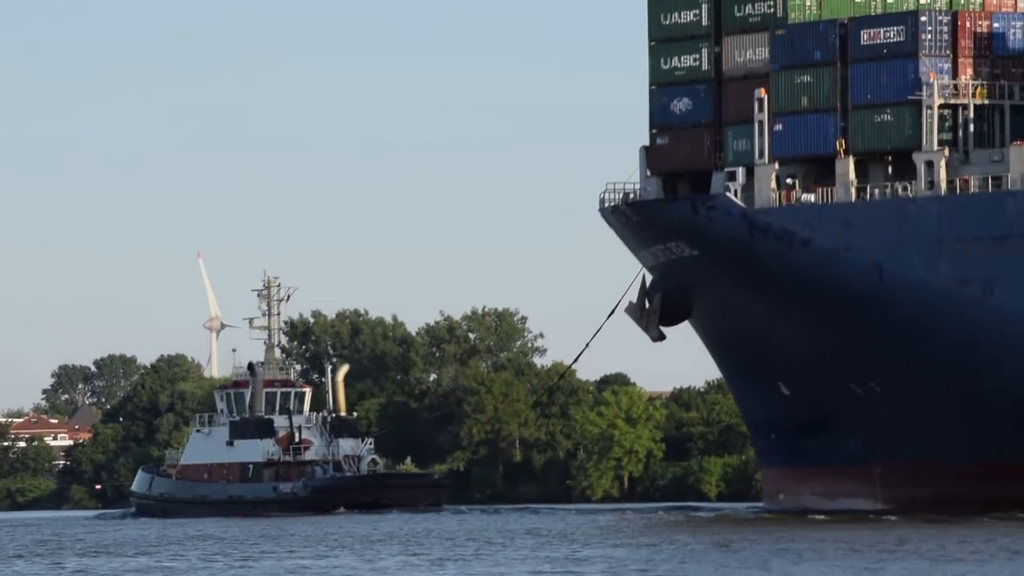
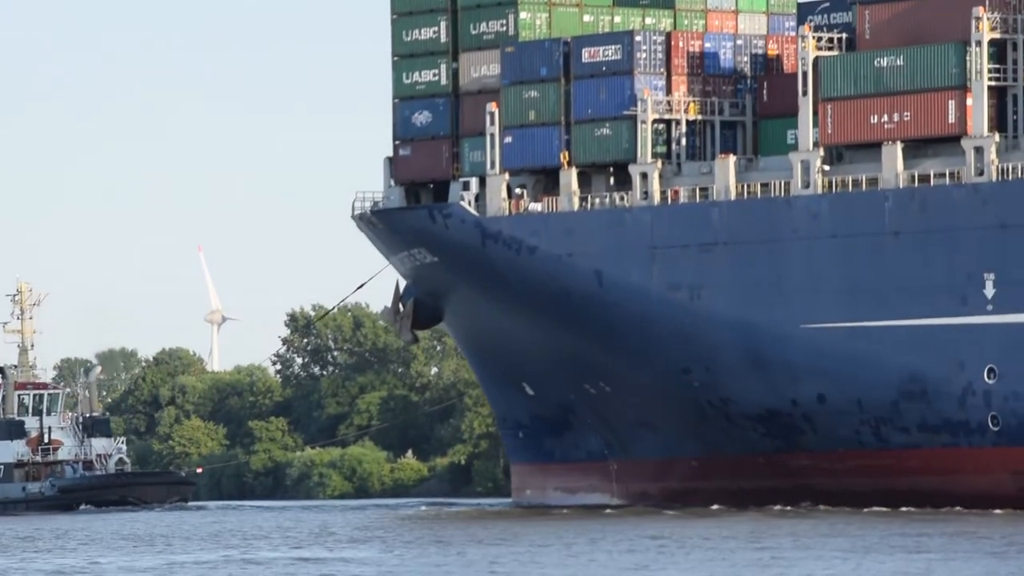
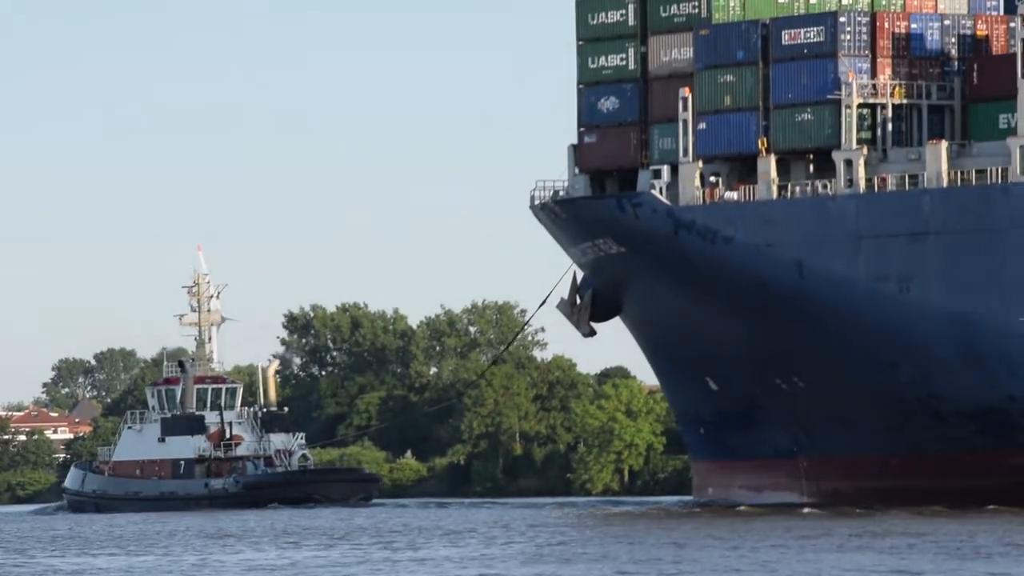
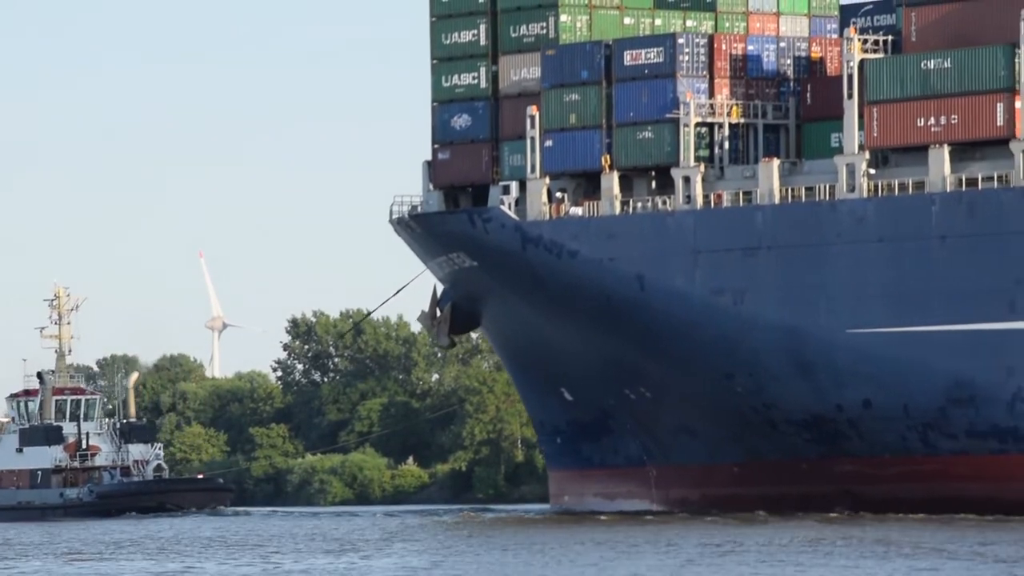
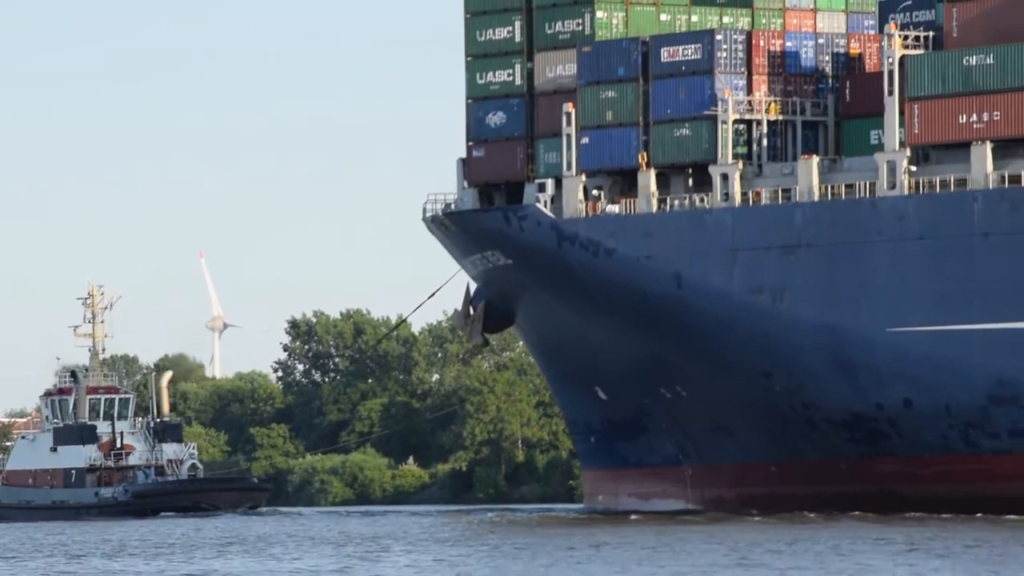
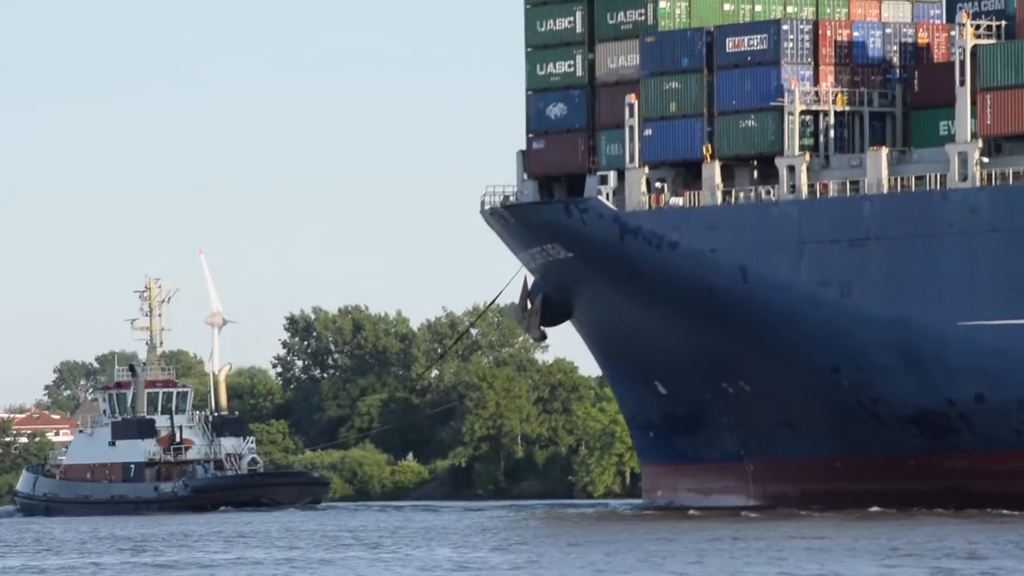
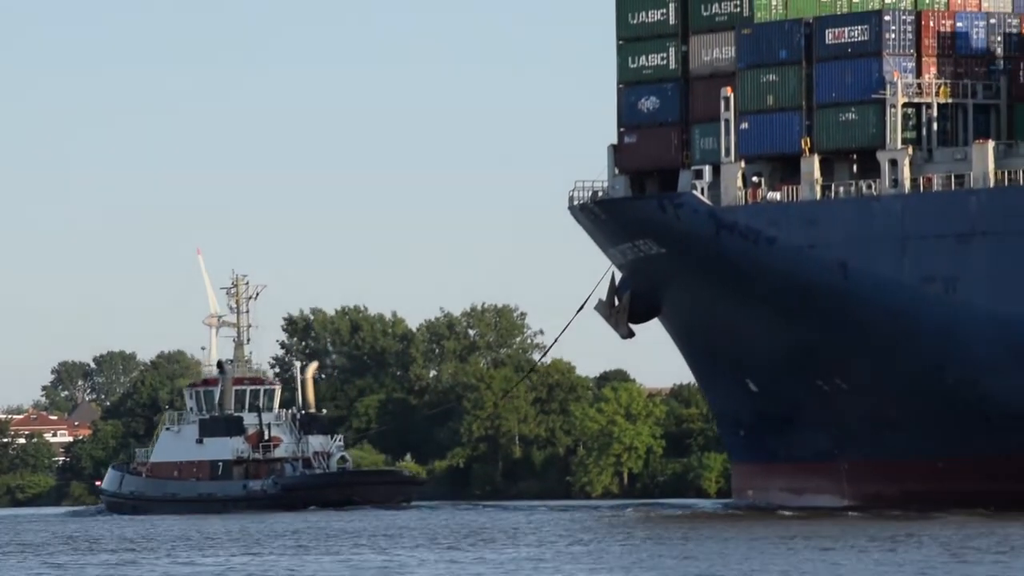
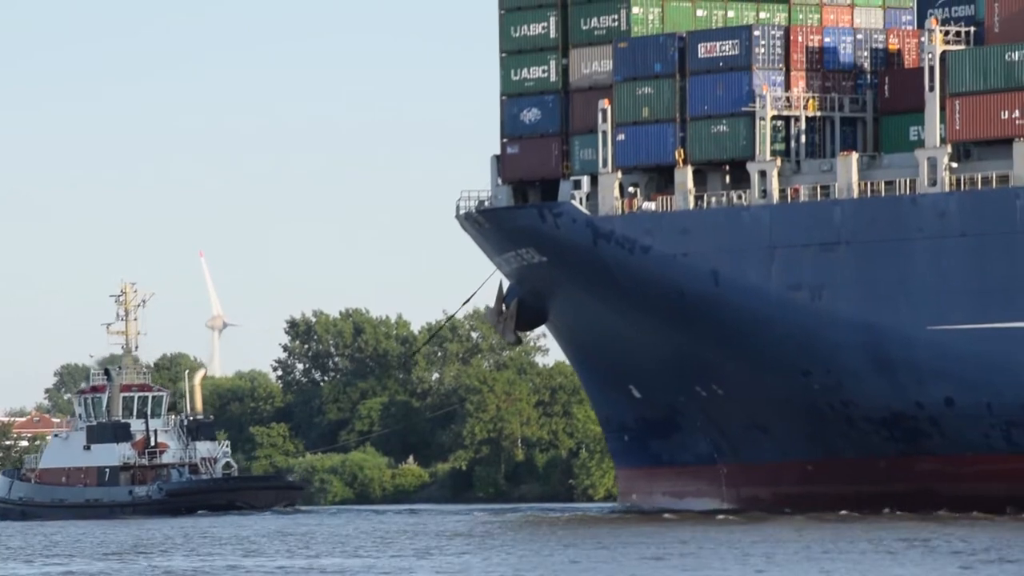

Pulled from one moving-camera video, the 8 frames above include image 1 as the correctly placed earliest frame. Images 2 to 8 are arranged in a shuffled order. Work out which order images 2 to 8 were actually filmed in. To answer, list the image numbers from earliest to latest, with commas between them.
7, 3, 6, 8, 5, 4, 2
